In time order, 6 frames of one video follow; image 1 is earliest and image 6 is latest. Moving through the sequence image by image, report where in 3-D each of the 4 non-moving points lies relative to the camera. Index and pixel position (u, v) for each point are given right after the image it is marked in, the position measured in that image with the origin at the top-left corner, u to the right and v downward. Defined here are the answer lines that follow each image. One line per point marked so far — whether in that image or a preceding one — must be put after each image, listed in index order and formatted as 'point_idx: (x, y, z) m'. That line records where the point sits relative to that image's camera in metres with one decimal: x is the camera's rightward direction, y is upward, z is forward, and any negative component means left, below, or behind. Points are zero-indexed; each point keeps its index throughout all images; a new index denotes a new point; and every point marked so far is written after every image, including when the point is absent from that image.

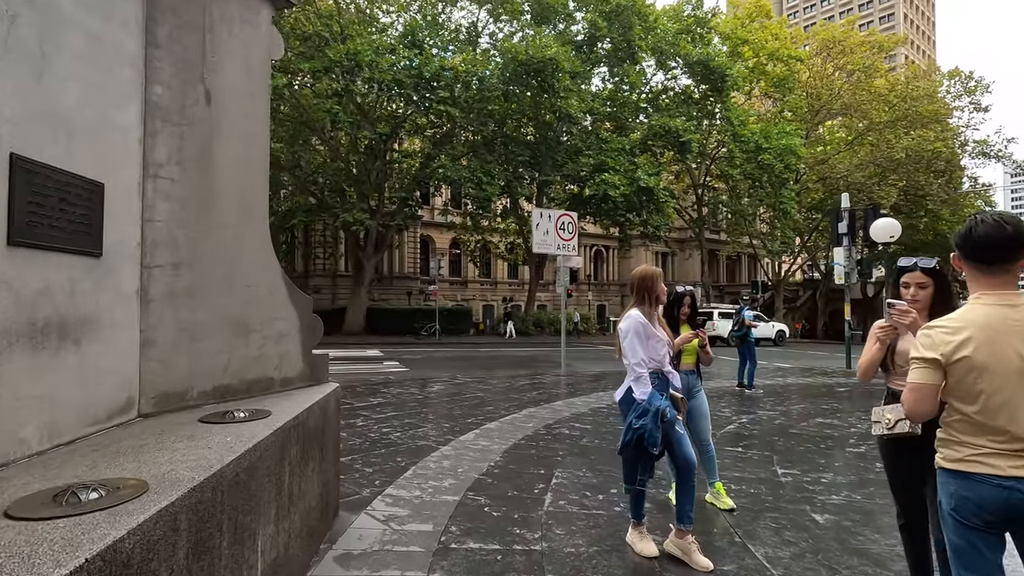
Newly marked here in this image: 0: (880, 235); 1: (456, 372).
0: (+8.5, +1.2, +12.2) m
1: (-1.3, -2.0, +12.3) m
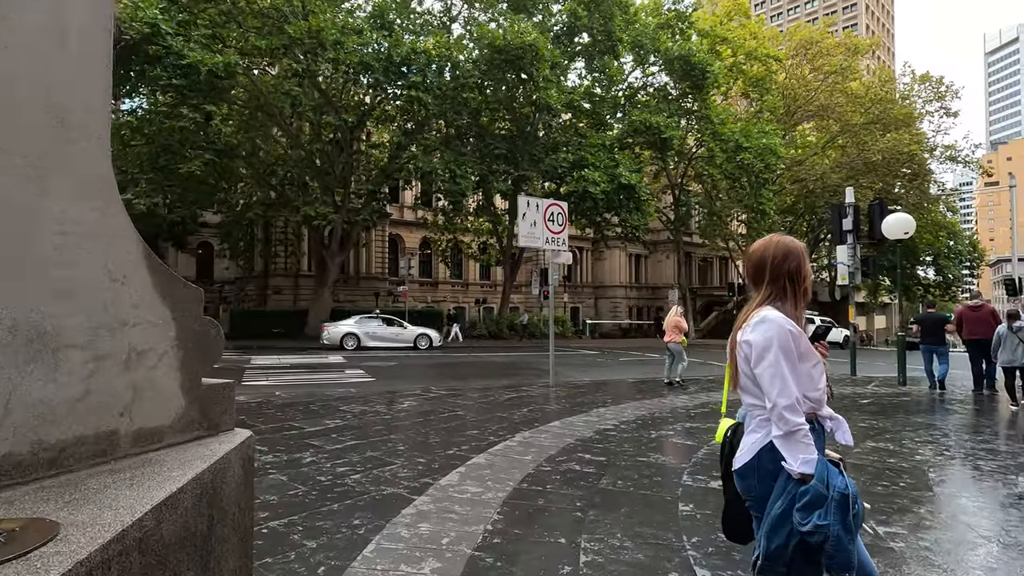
0: (+8.1, +1.2, +11.3) m
1: (-1.7, -2.0, +10.8) m
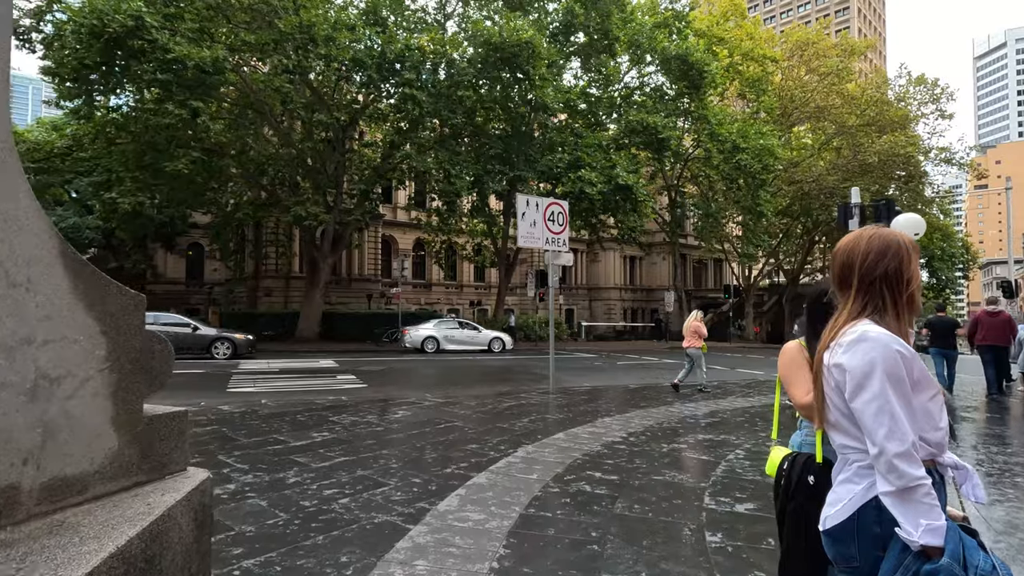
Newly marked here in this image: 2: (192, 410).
0: (+8.0, +1.1, +11.0) m
1: (-1.7, -2.0, +10.3) m
2: (-4.6, -1.7, +7.6) m
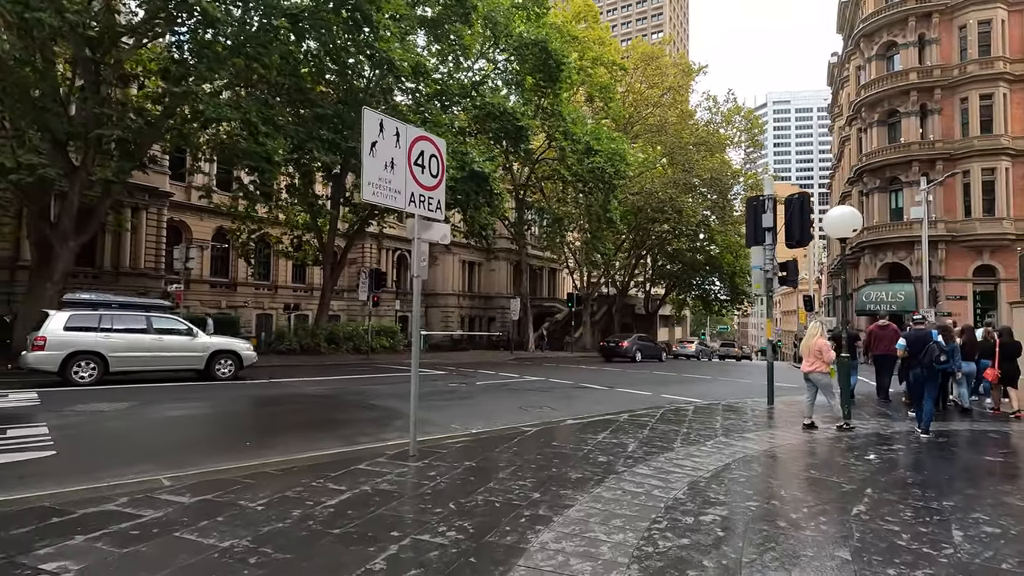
0: (+5.6, +1.0, +9.2) m
1: (-3.6, -1.8, +5.5) m
2: (-5.4, -1.5, +2.1) m
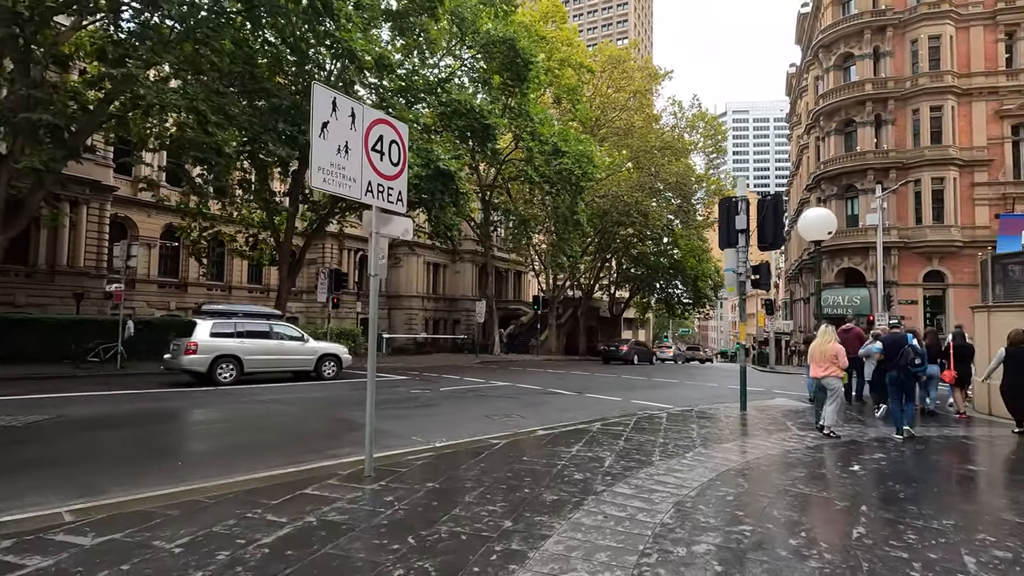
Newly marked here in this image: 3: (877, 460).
0: (+5.0, +0.9, +9.0) m
1: (-3.9, -1.8, +4.7) m
2: (-5.5, -1.4, +1.2) m
3: (+4.6, -2.1, +6.7) m
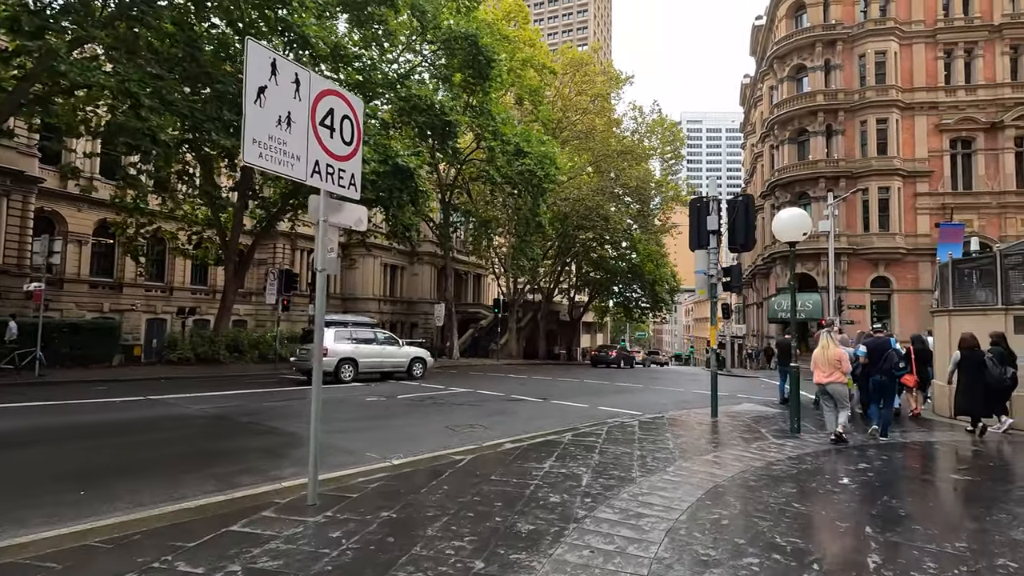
0: (+4.5, +0.9, +8.8) m
1: (-4.1, -1.8, +3.7) m
2: (-5.4, -1.3, +0.1) m
3: (+4.2, -2.2, +6.4) m
